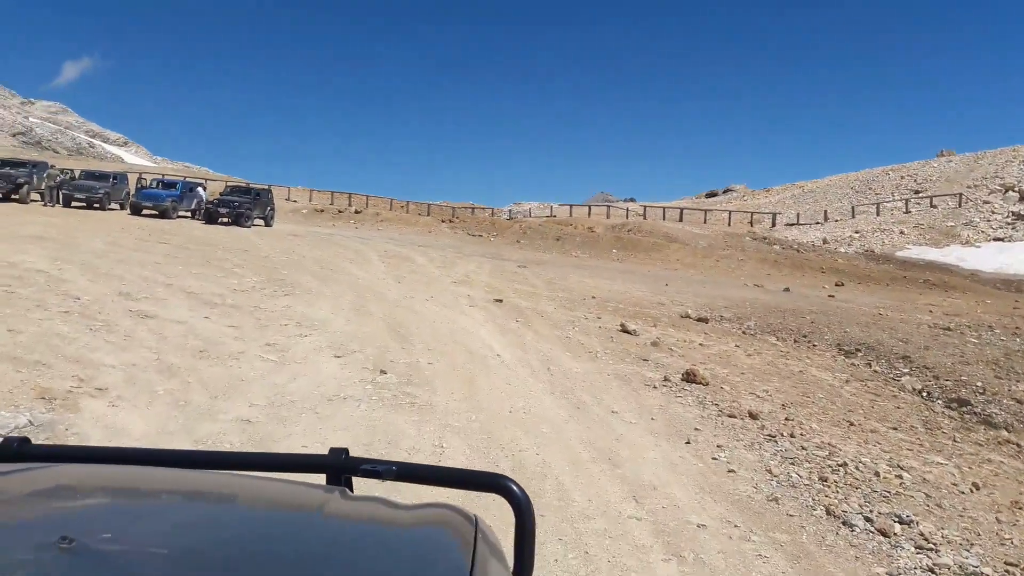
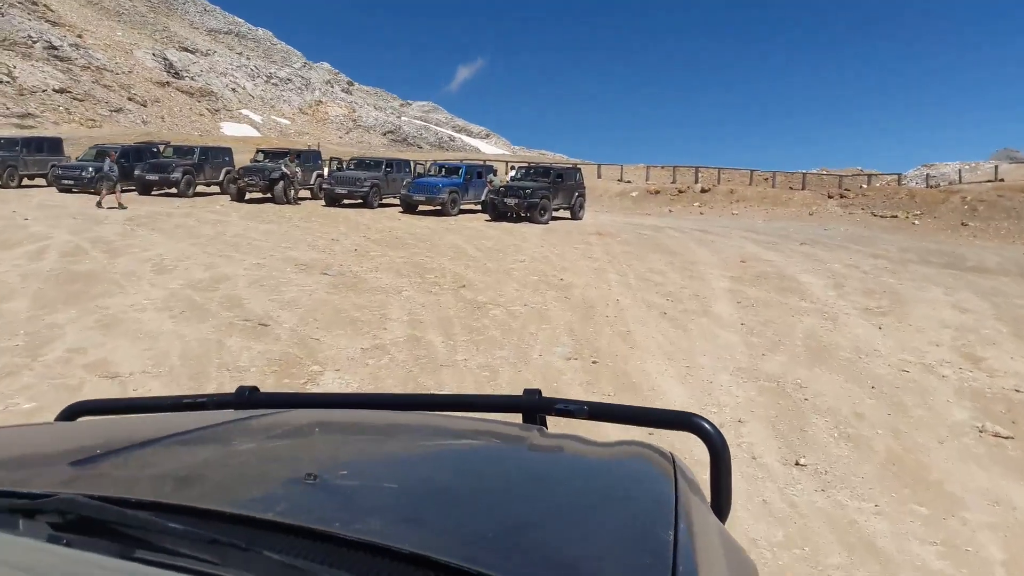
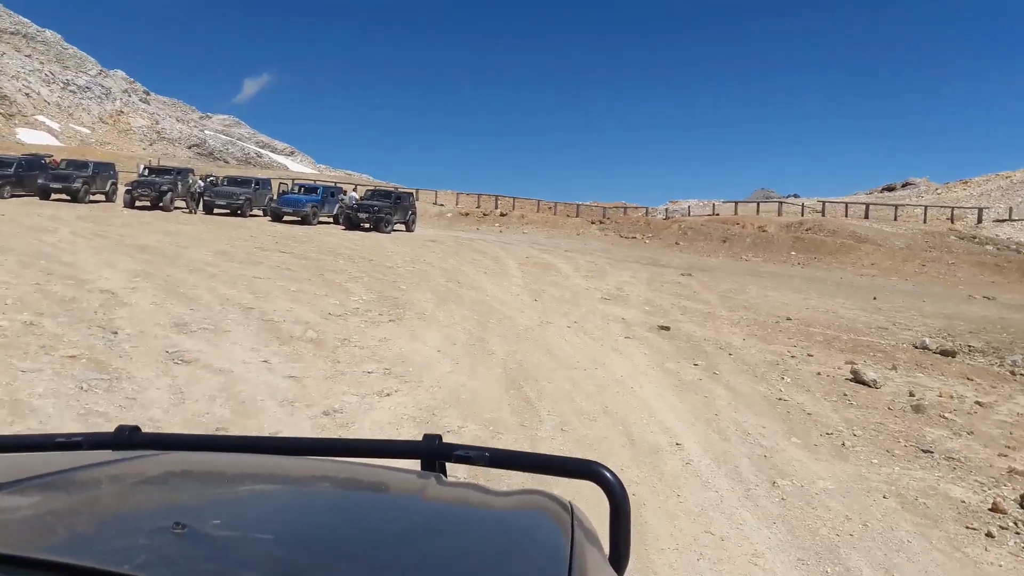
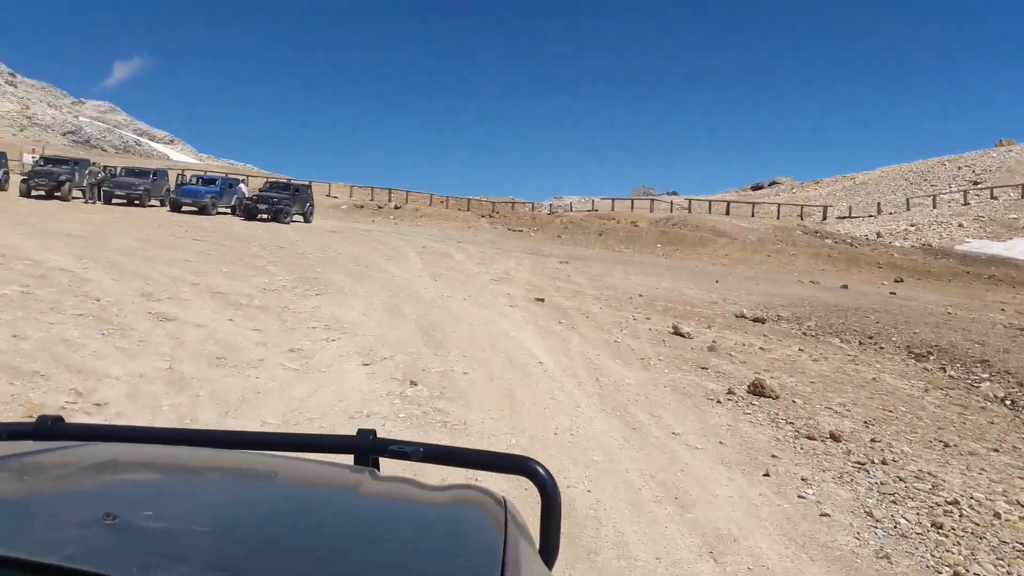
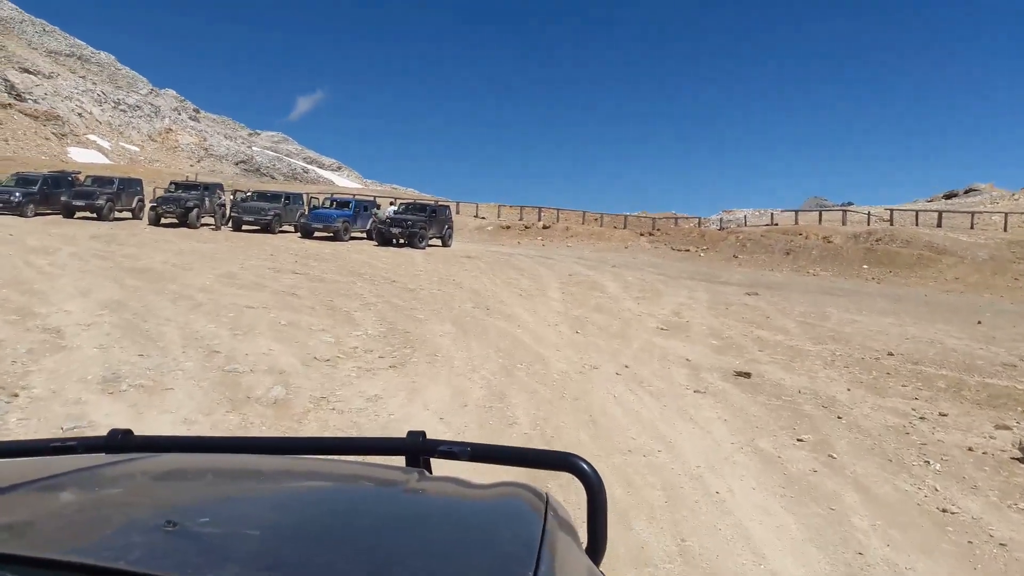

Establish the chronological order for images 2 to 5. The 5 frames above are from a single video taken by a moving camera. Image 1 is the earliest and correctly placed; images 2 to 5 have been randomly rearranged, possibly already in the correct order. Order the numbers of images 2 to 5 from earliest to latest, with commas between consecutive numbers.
4, 3, 5, 2
